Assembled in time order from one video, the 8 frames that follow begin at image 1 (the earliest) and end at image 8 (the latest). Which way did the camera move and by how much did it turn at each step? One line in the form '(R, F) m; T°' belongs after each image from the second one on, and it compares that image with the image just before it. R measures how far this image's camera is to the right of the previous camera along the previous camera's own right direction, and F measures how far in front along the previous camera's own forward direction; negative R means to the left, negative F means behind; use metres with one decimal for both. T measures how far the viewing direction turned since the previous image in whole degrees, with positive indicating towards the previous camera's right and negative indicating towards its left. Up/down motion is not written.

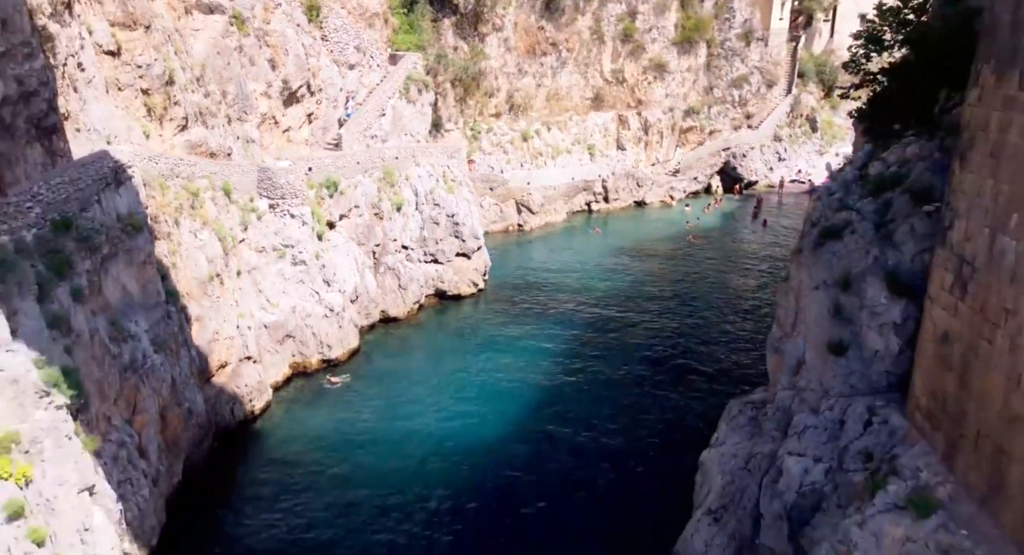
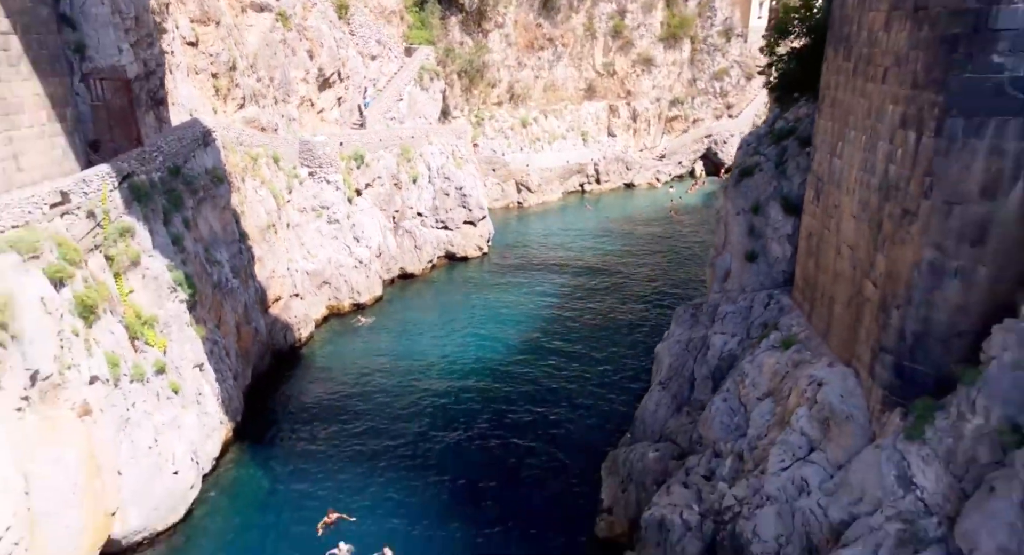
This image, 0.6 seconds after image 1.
(0.0, -3.6) m; 0°
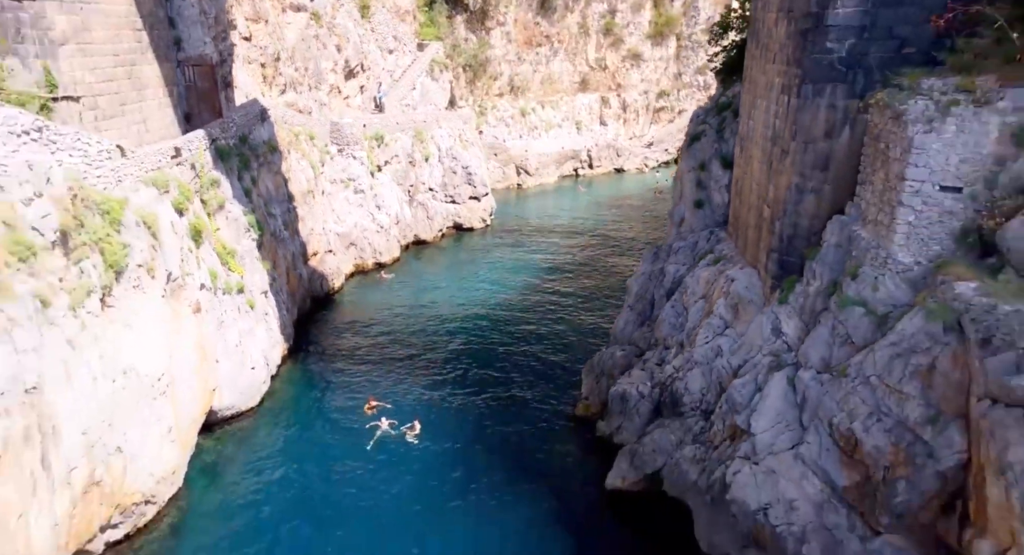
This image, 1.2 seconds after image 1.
(0.0, -3.7) m; 0°
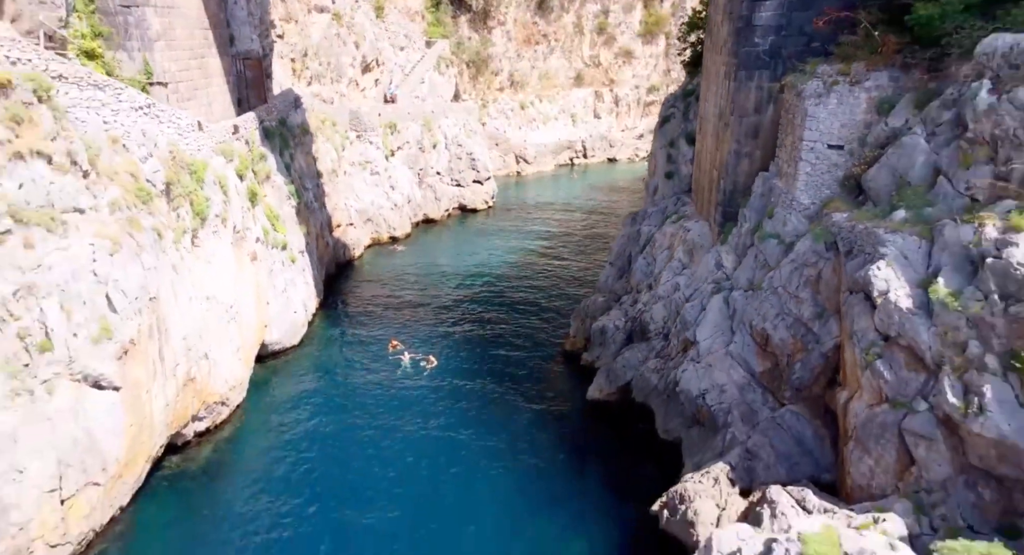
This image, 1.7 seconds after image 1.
(0.0, -3.2) m; 0°
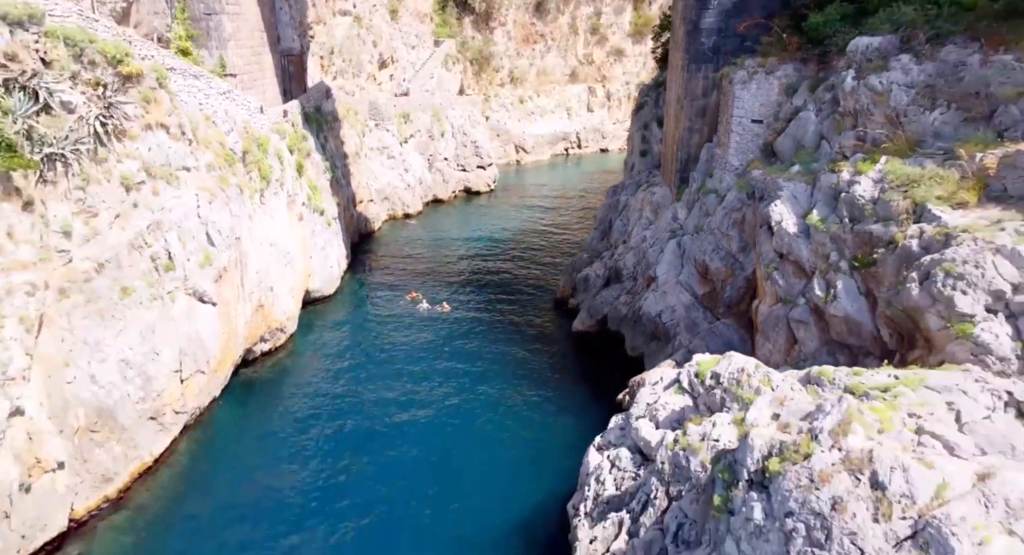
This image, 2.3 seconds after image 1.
(0.0, -3.9) m; 0°
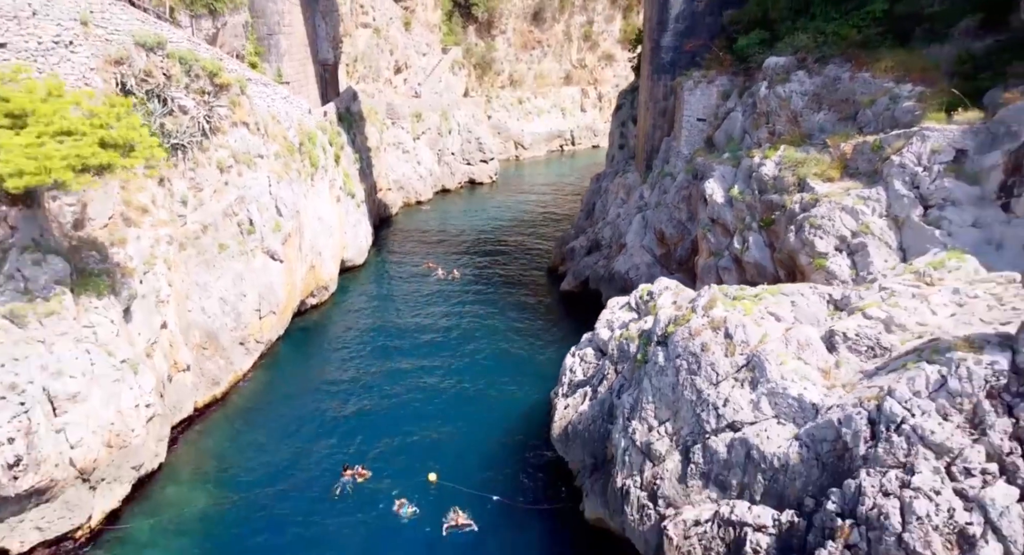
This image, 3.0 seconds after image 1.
(0.0, -4.6) m; 0°
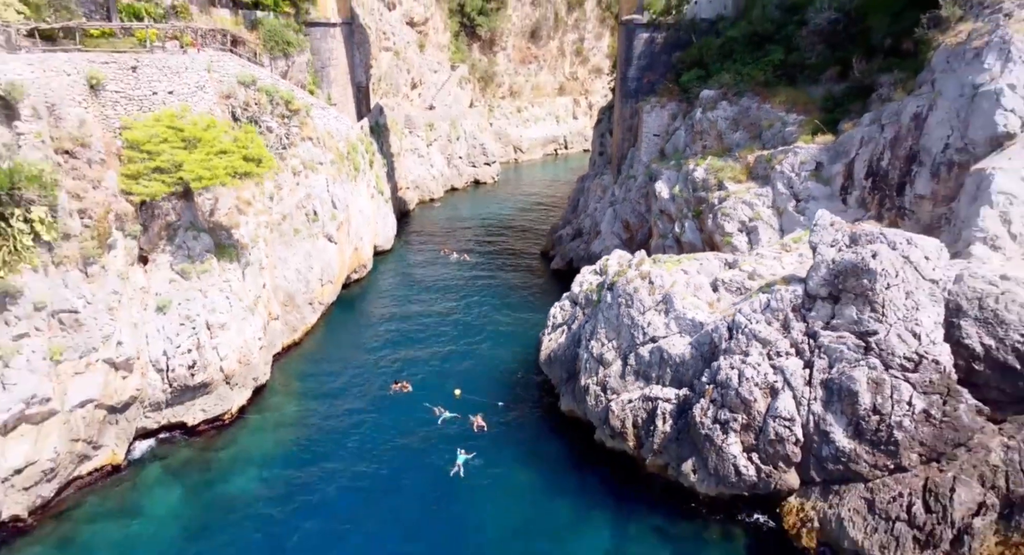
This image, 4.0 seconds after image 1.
(0.0, -6.2) m; 0°
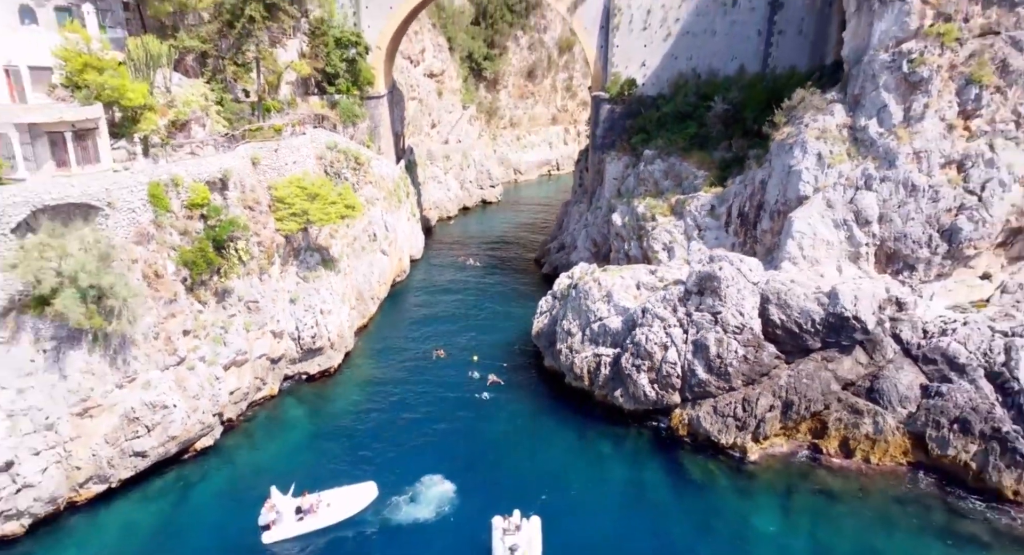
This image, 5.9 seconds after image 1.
(0.0, -10.5) m; 0°
